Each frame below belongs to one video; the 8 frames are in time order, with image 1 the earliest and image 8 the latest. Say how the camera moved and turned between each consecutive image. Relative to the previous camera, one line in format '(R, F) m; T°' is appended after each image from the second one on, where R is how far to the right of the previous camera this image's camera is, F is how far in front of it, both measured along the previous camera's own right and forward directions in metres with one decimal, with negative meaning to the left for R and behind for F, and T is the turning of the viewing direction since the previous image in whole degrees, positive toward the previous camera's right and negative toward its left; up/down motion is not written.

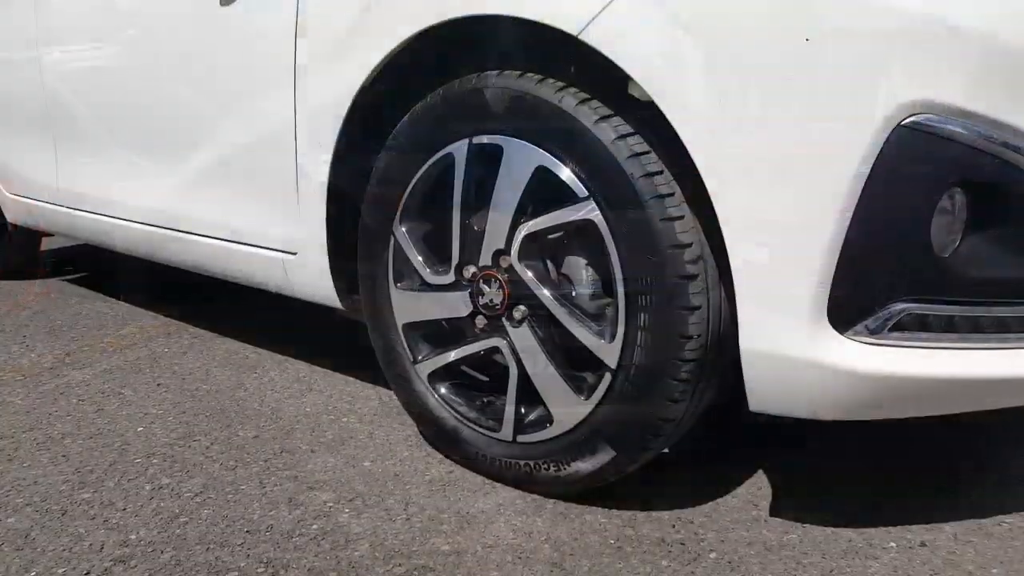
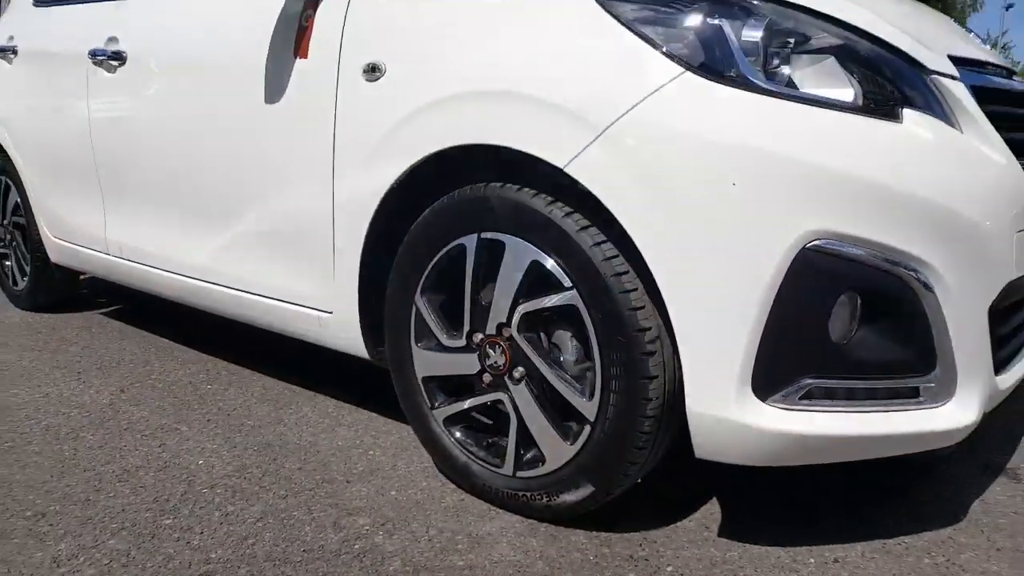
(0.0, -0.4) m; 0°
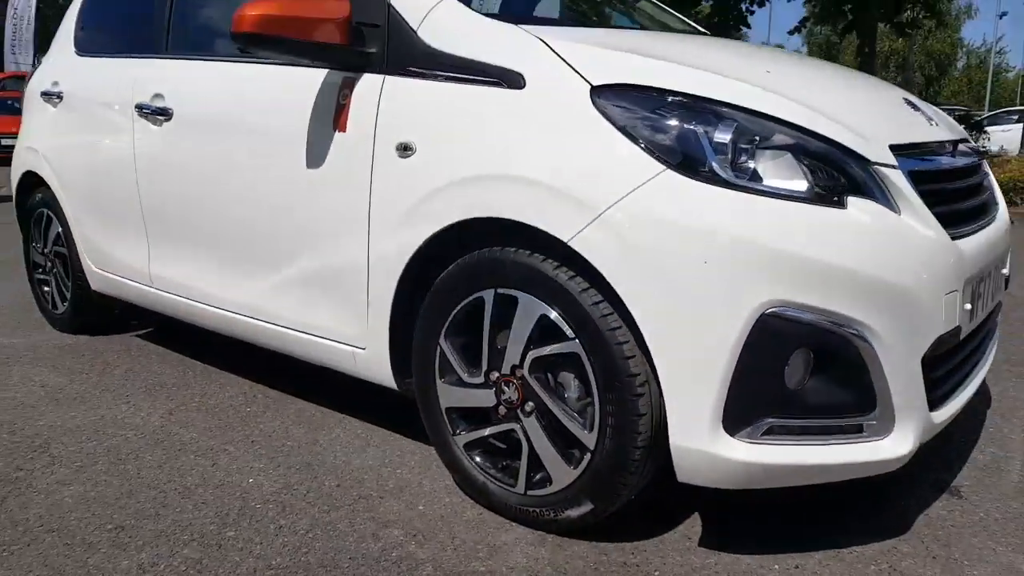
(0.0, -0.3) m; 0°
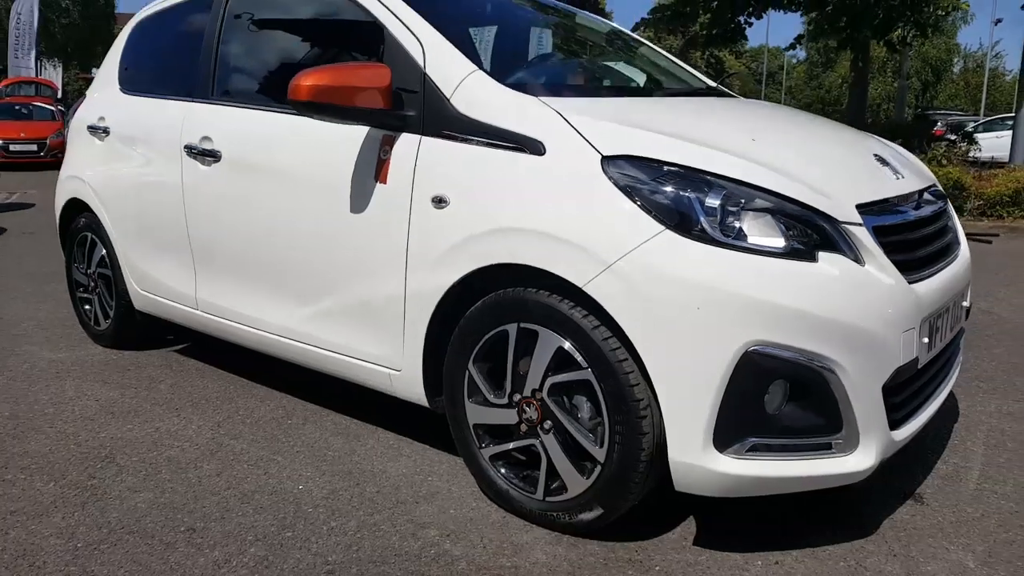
(-0.1, -0.4) m; 0°
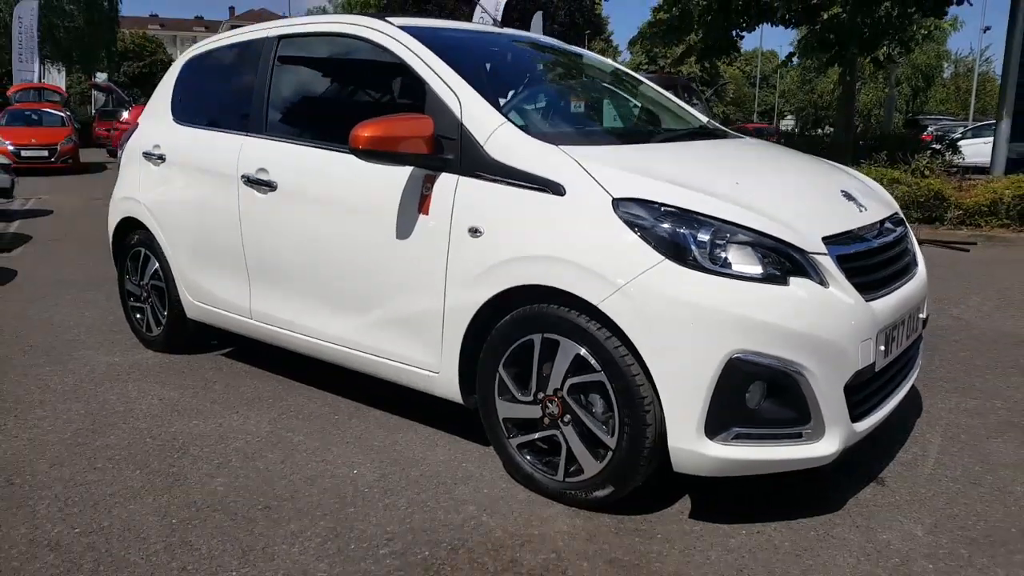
(-0.1, -0.5) m; 0°
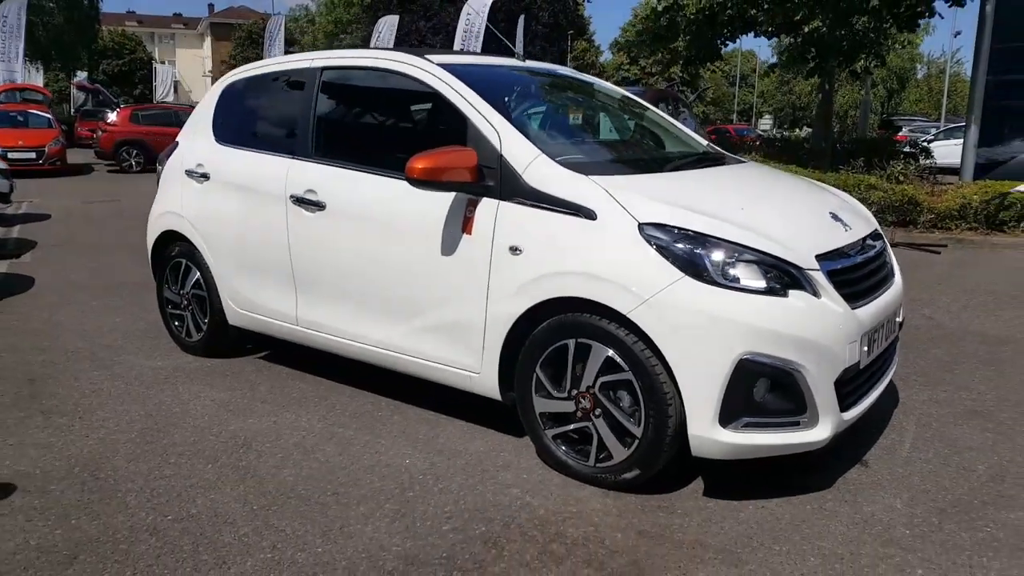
(-0.3, -0.5) m; +1°
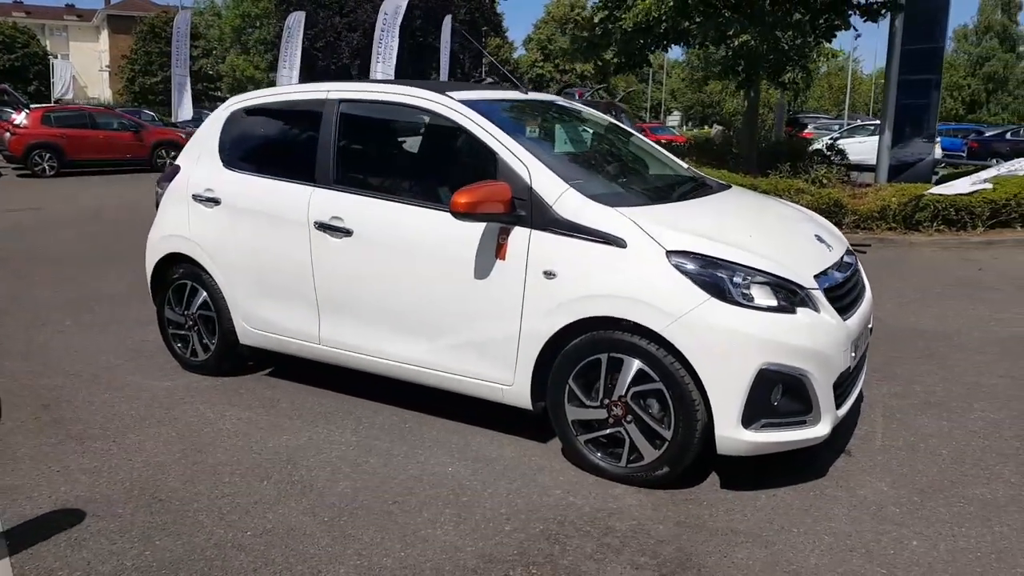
(-0.6, -0.4) m; +6°
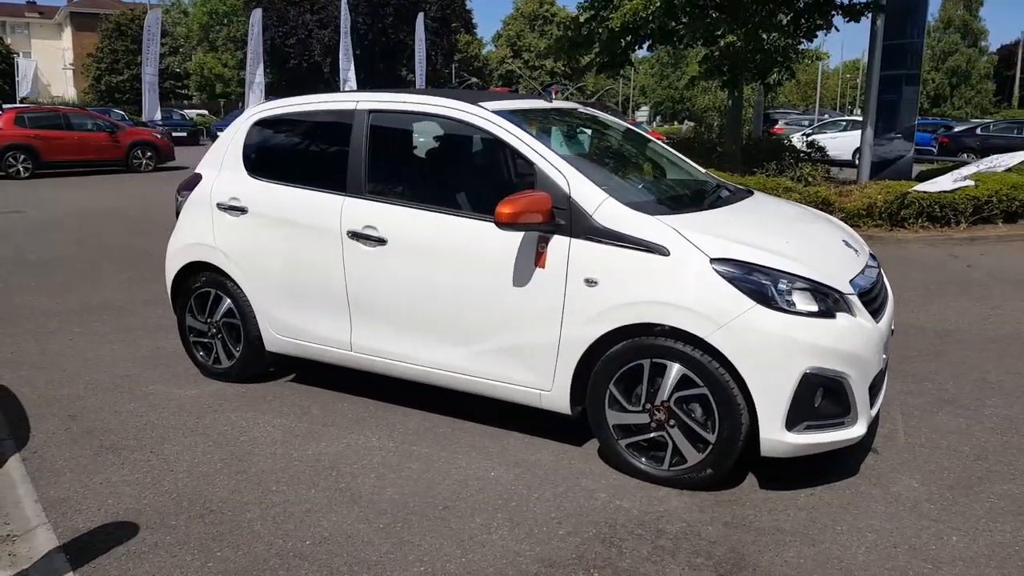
(-0.4, -0.1) m; +2°
